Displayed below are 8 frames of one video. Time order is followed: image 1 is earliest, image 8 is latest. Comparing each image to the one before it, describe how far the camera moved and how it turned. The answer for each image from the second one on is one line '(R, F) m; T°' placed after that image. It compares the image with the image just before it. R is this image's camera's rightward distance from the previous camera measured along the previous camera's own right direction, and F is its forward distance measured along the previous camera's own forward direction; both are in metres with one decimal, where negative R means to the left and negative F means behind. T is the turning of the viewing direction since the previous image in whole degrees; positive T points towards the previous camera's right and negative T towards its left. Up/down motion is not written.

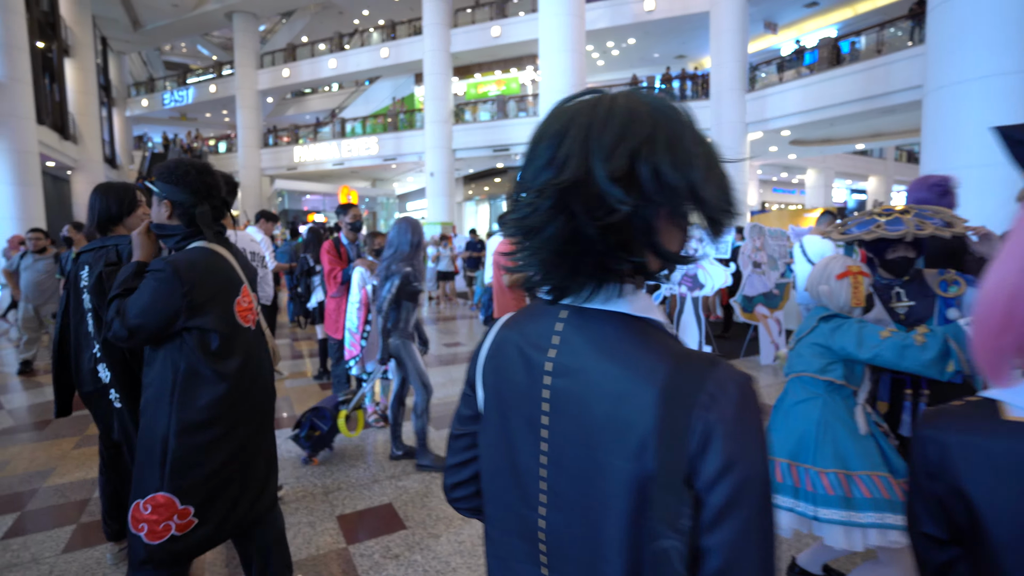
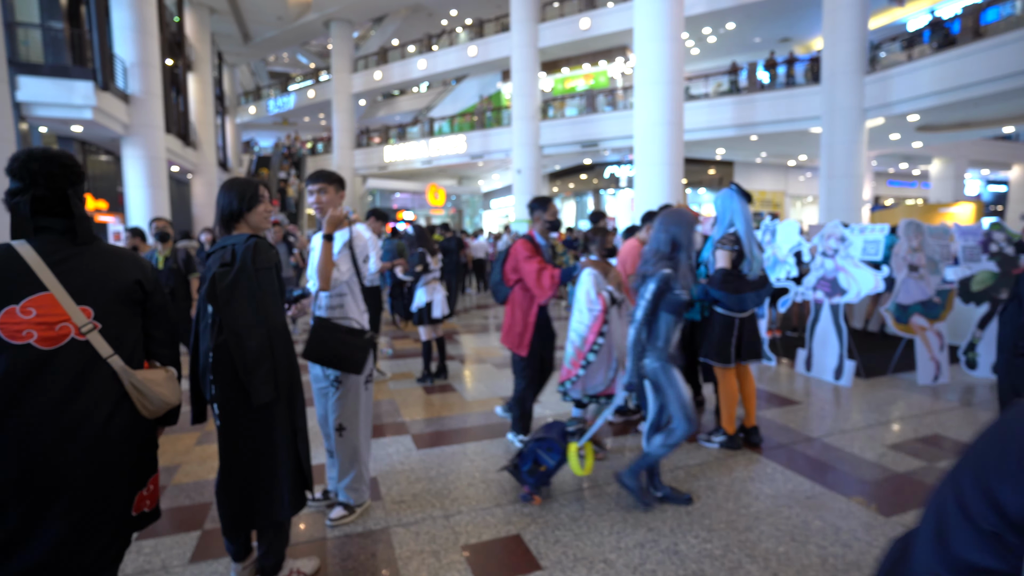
(-0.3, +0.3) m; -8°
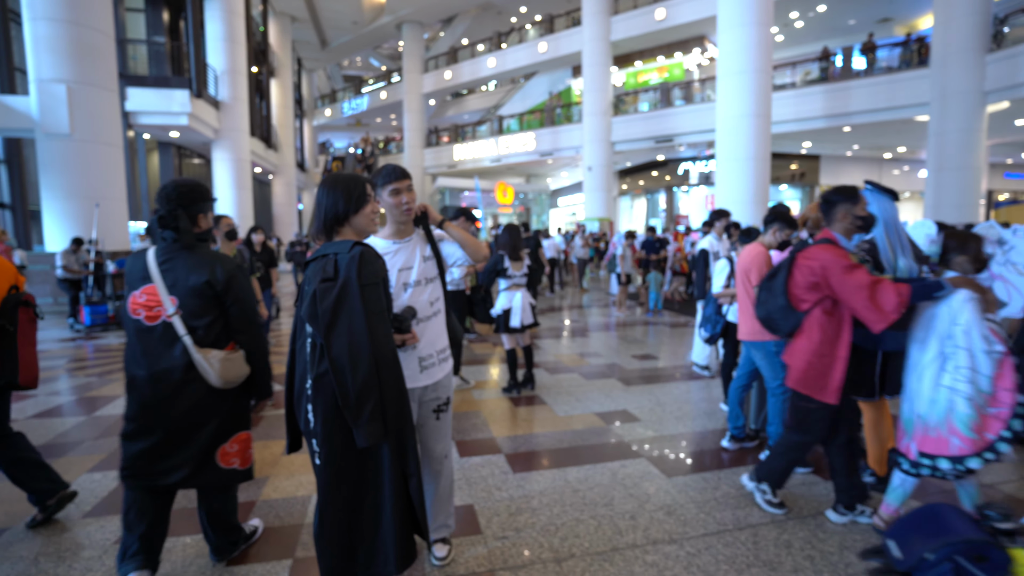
(-0.3, +0.3) m; -7°
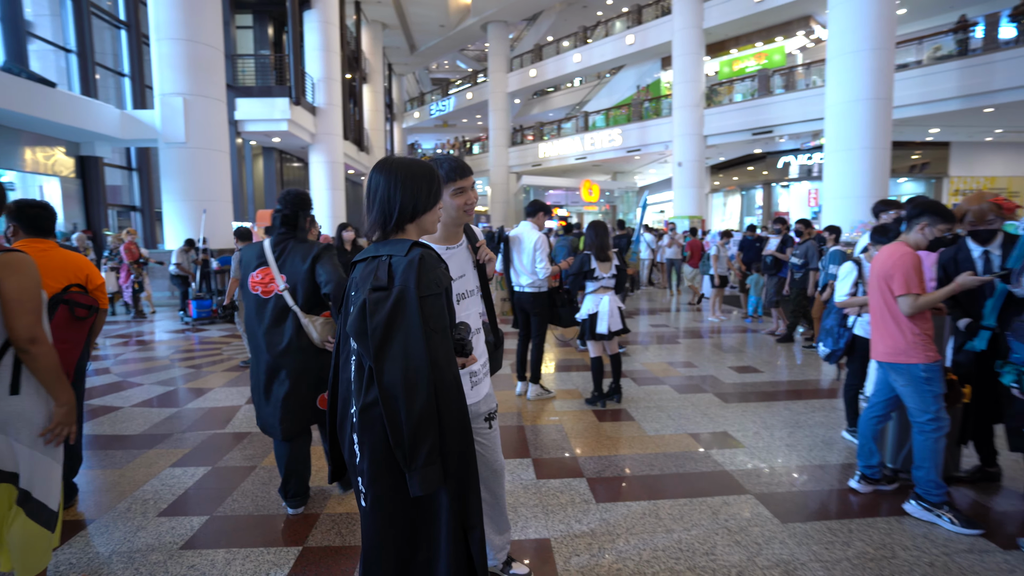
(0.0, +0.3) m; -9°
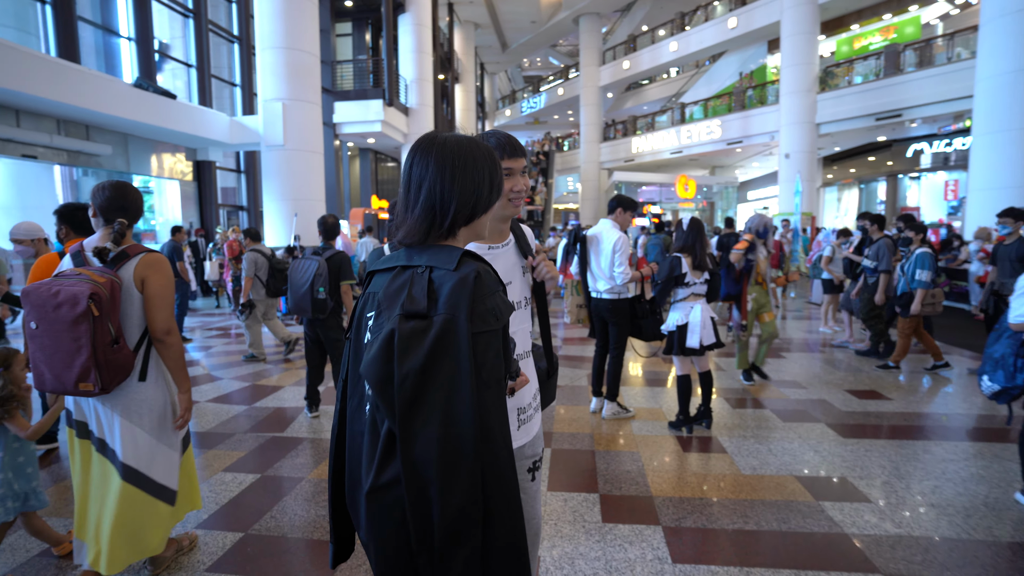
(+0.1, +0.4) m; -10°
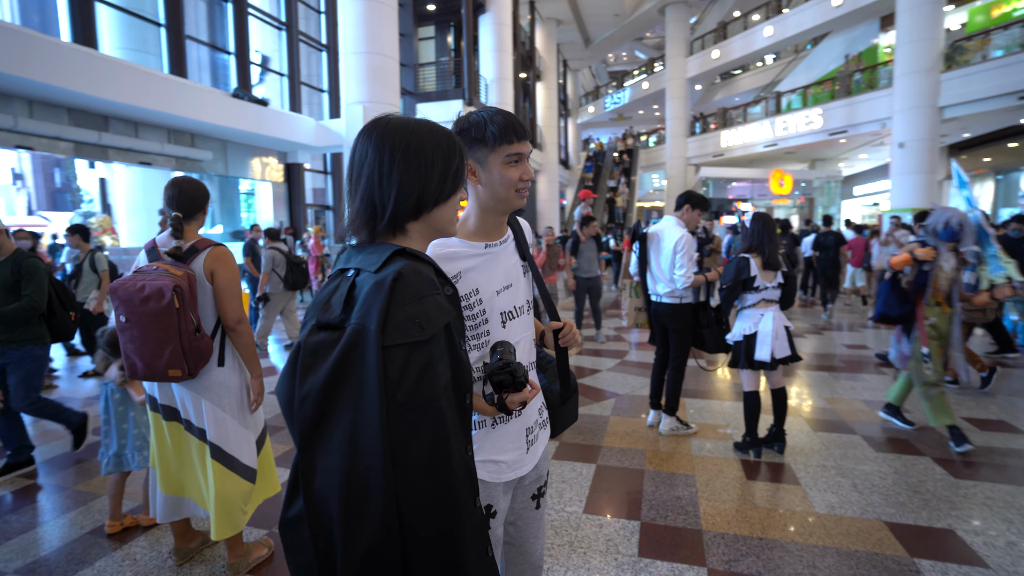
(+0.2, +0.2) m; -9°
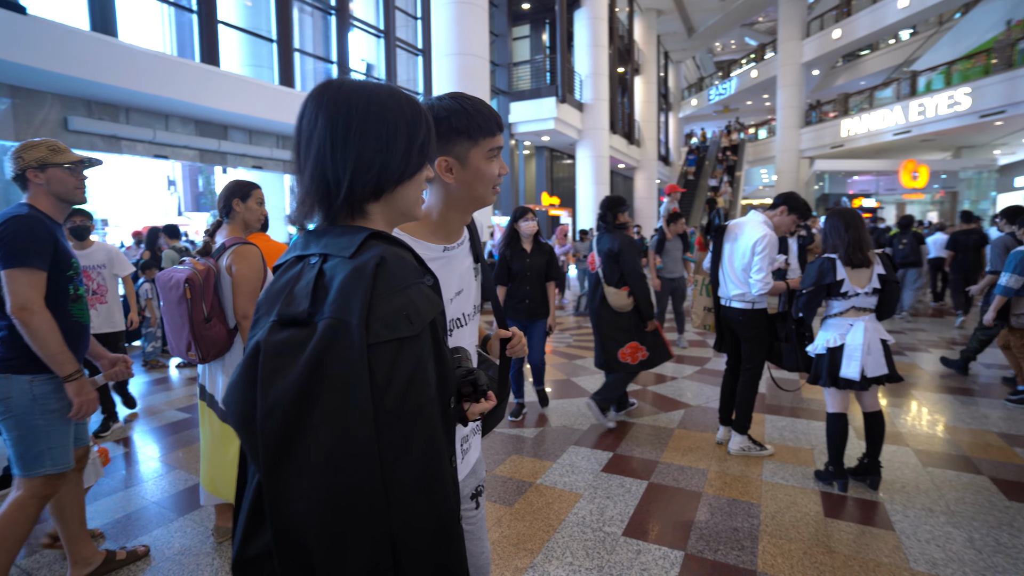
(+0.3, +0.2) m; -11°
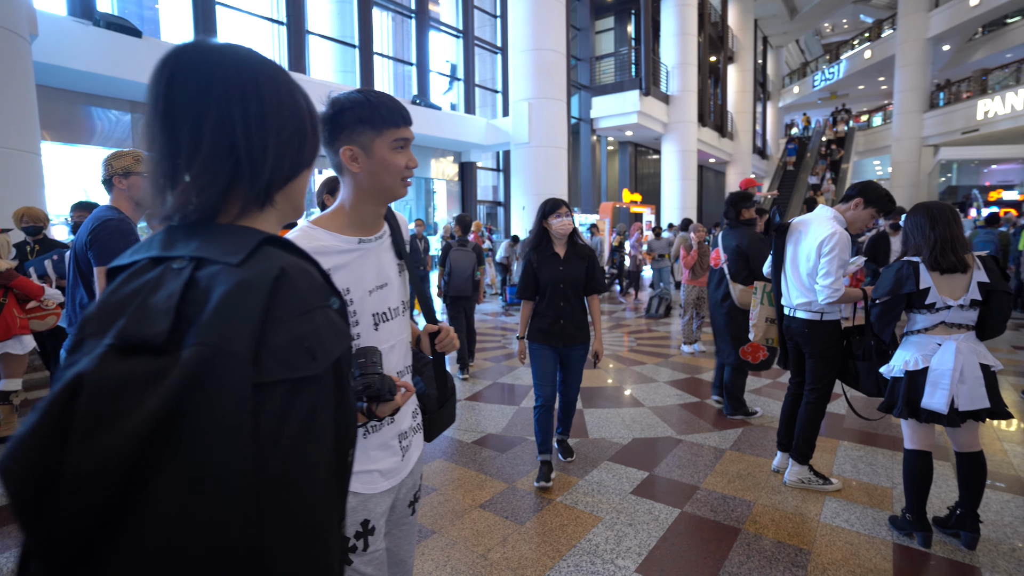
(+0.4, +0.2) m; -10°
